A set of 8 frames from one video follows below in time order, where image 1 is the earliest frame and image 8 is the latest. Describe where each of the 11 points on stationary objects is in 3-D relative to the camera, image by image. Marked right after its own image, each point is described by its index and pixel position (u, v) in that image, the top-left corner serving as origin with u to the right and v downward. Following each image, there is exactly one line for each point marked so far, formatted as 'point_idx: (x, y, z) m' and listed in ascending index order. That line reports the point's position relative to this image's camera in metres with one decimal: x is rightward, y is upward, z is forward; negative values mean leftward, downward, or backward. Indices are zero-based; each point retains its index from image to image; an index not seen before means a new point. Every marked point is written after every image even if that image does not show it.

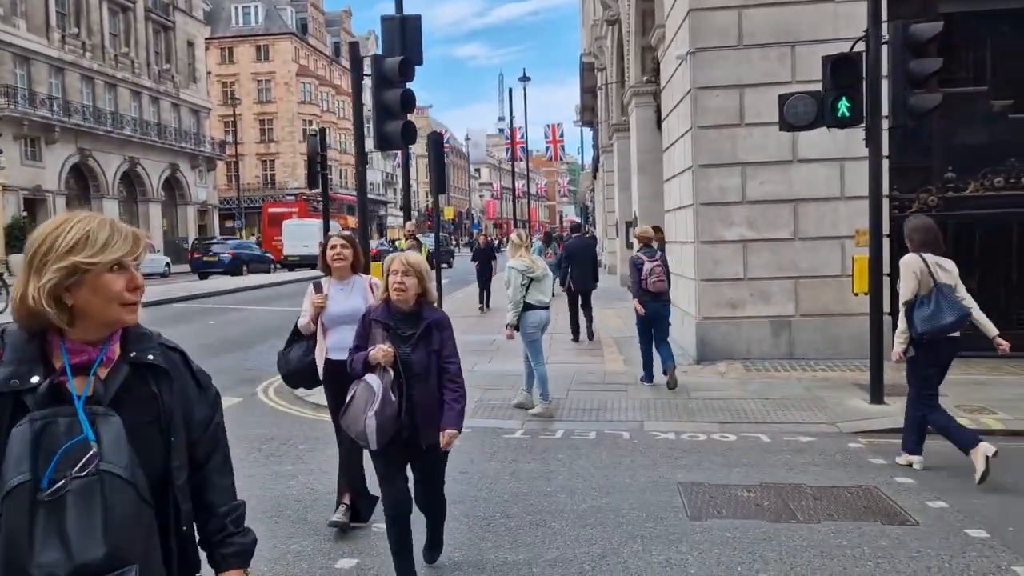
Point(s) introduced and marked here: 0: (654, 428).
0: (+1.2, -1.2, +7.2) m
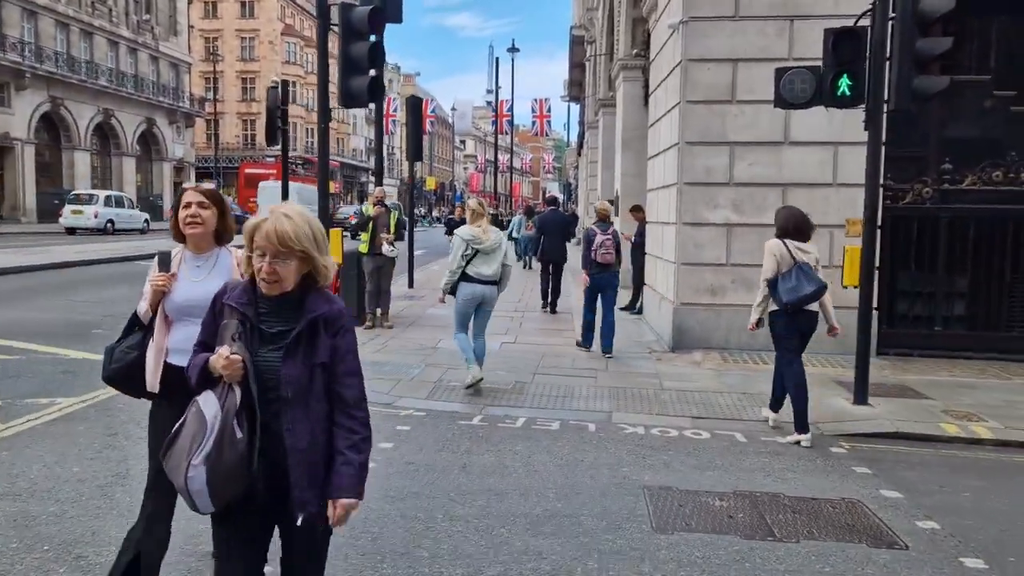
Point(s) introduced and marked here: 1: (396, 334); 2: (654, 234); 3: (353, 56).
0: (+0.9, -1.0, +6.7) m
1: (-1.5, -0.6, +10.7) m
2: (+1.9, +0.7, +11.2) m
3: (-1.5, +2.2, +7.9) m
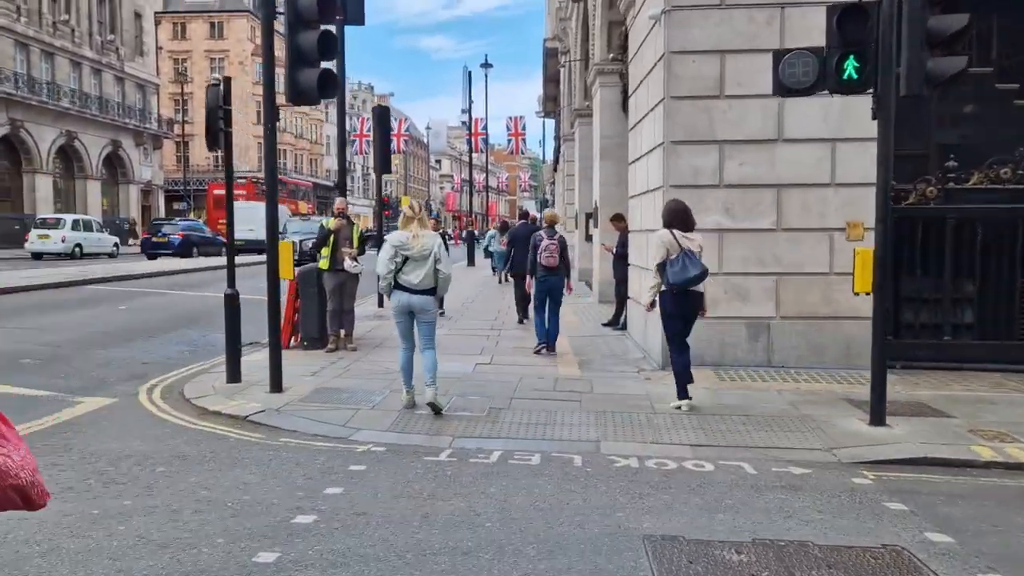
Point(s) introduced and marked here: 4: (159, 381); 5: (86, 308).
0: (+0.7, -1.1, +5.8) m
1: (-1.8, -0.8, +9.8) m
2: (+1.6, +0.6, +10.4) m
3: (-1.8, +2.0, +7.1) m
4: (-3.4, -0.9, +8.1) m
5: (-7.1, -0.3, +14.0) m
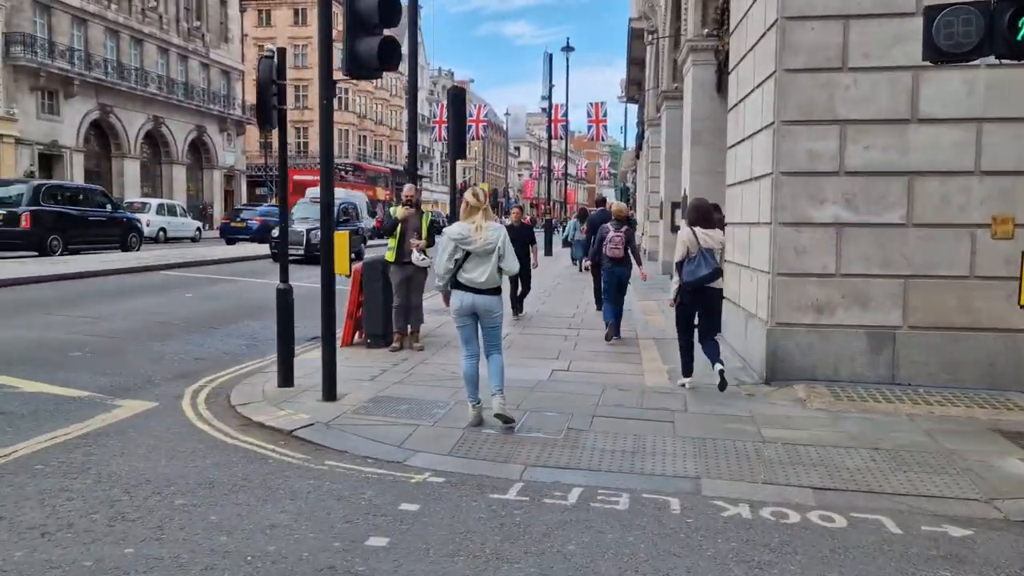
0: (+1.2, -1.2, +4.8) m
1: (-0.9, -0.7, +9.0) m
2: (+2.5, +0.6, +9.3) m
3: (-1.1, +2.1, +6.2) m
4: (-2.7, -0.9, +7.5) m
5: (-5.8, -0.1, +13.6) m
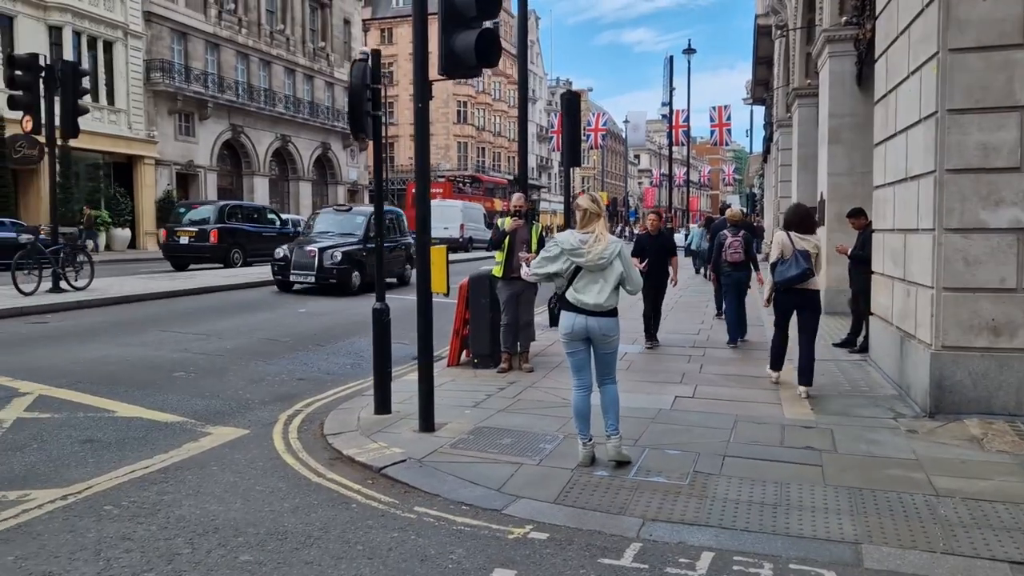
0: (+1.7, -1.3, +3.9) m
1: (+0.2, -0.9, +8.3) m
2: (+3.6, +0.4, +8.1) m
3: (-0.4, +1.9, +5.7) m
4: (-1.8, -1.0, +7.0) m
5: (-4.0, -0.4, +13.6) m
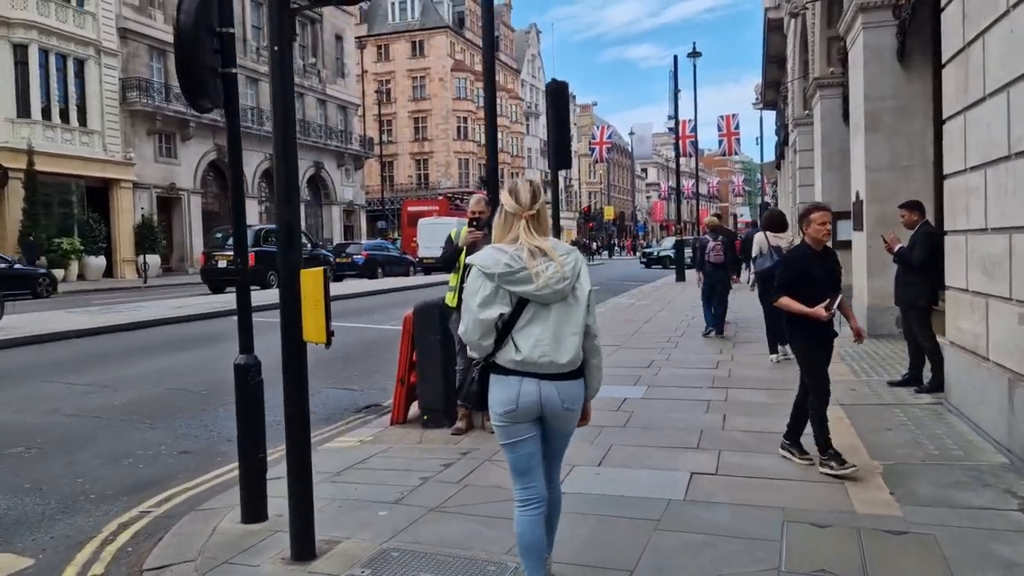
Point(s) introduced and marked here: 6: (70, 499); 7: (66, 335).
0: (+1.3, -1.4, +1.6) m
1: (-0.1, -1.1, +6.1) m
2: (+3.3, +0.3, +5.9) m
3: (-0.8, +1.7, +3.5) m
4: (-2.1, -1.3, +4.9) m
5: (-4.2, -0.8, +11.5) m
6: (-2.7, -1.3, +5.1) m
7: (-6.7, -0.7, +12.6) m
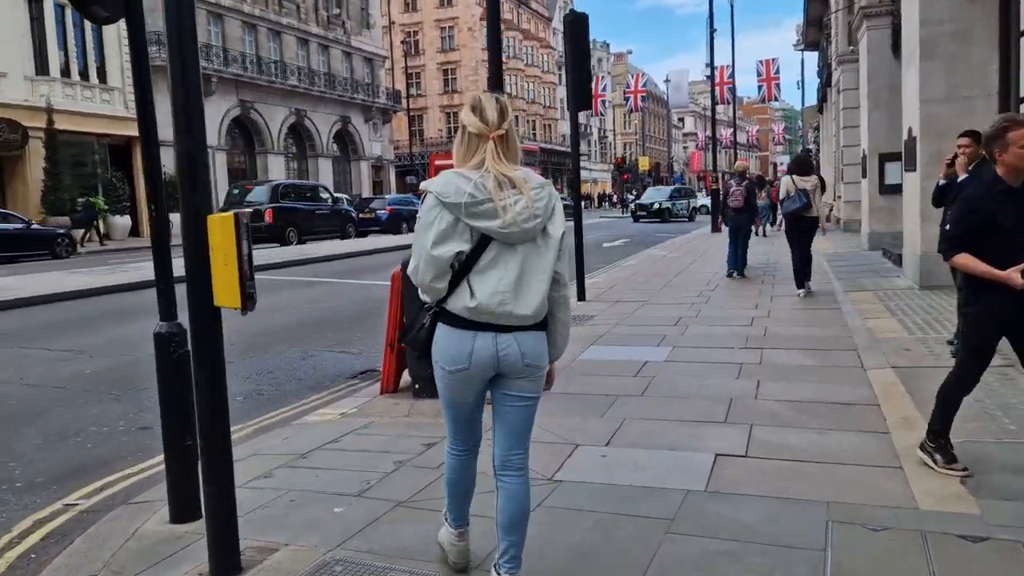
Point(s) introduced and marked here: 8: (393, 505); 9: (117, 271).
0: (+1.1, -1.3, +0.8) m
1: (-0.1, -0.8, +5.3) m
2: (+3.2, +0.6, +4.9) m
3: (-1.0, +1.9, +2.6) m
4: (-2.2, -1.1, +4.2) m
5: (-4.0, -0.3, +10.8) m
6: (-2.7, -1.0, +4.4) m
7: (-6.4, -0.1, +12.0) m
8: (-0.5, -1.0, +3.8) m
9: (-7.3, +0.3, +15.6) m
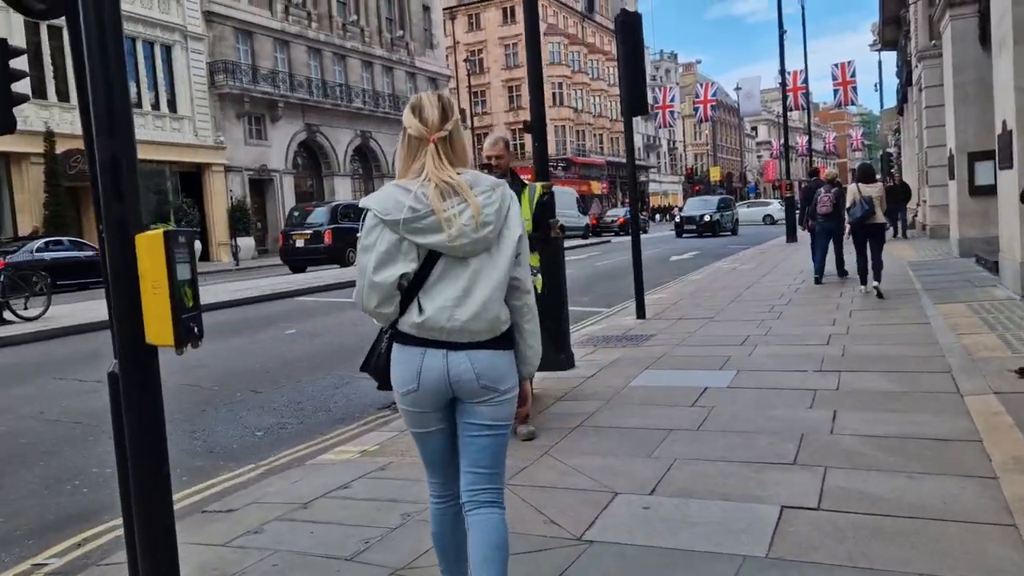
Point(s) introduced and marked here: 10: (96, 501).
0: (+0.9, -1.3, +0.1) m
1: (+0.1, -1.0, +4.7) m
2: (+3.3, +0.6, +4.0) m
3: (-1.1, +1.8, +2.1) m
4: (-2.1, -1.2, +3.7) m
5: (-3.3, -0.6, +10.5) m
6: (-2.6, -1.2, +4.0) m
7: (-5.6, -0.5, +11.9) m
8: (-0.5, -1.1, +3.2) m
9: (-6.2, -0.1, +15.5) m
10: (-2.3, -1.2, +4.6) m
